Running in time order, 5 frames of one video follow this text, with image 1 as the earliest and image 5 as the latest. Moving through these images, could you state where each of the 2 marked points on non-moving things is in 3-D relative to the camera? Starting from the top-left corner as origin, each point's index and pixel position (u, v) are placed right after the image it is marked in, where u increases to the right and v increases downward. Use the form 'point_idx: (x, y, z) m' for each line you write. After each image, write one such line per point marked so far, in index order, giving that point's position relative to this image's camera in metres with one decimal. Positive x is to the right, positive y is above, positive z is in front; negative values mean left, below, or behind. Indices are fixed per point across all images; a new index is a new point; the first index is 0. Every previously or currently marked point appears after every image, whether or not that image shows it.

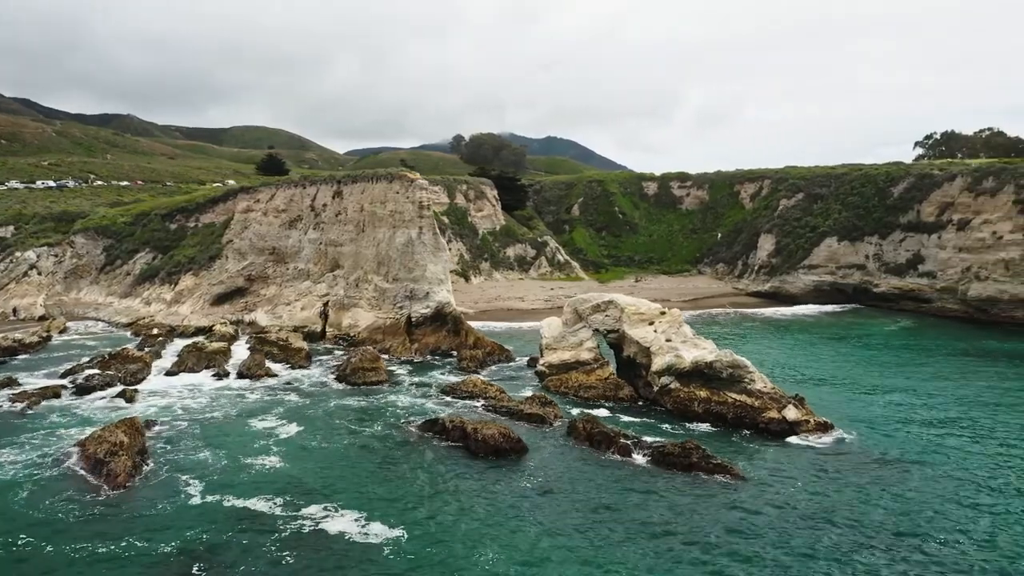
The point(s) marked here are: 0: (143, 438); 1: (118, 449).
0: (-10.8, -4.4, +19.8) m
1: (-10.6, -4.3, +18.2) m
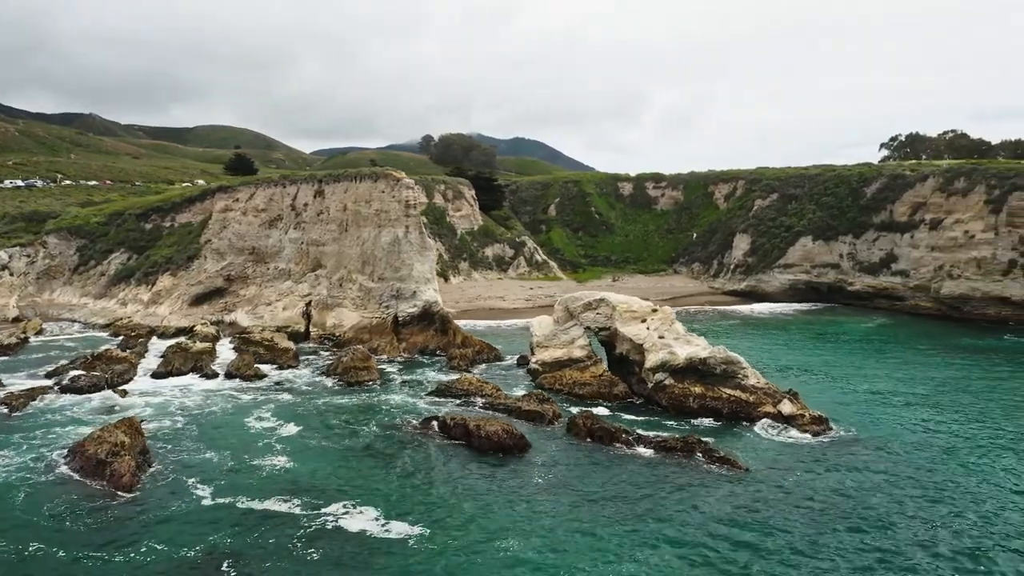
0: (-10.6, -4.3, +19.5) m
1: (-10.4, -4.3, +18.0) m
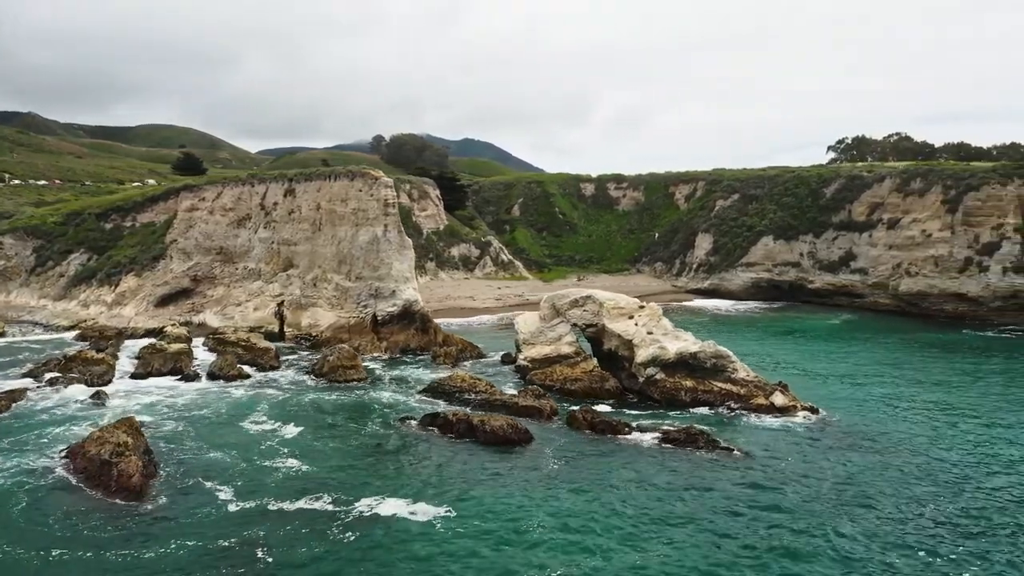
0: (-10.4, -4.2, +19.1) m
1: (-10.1, -4.2, +17.6) m
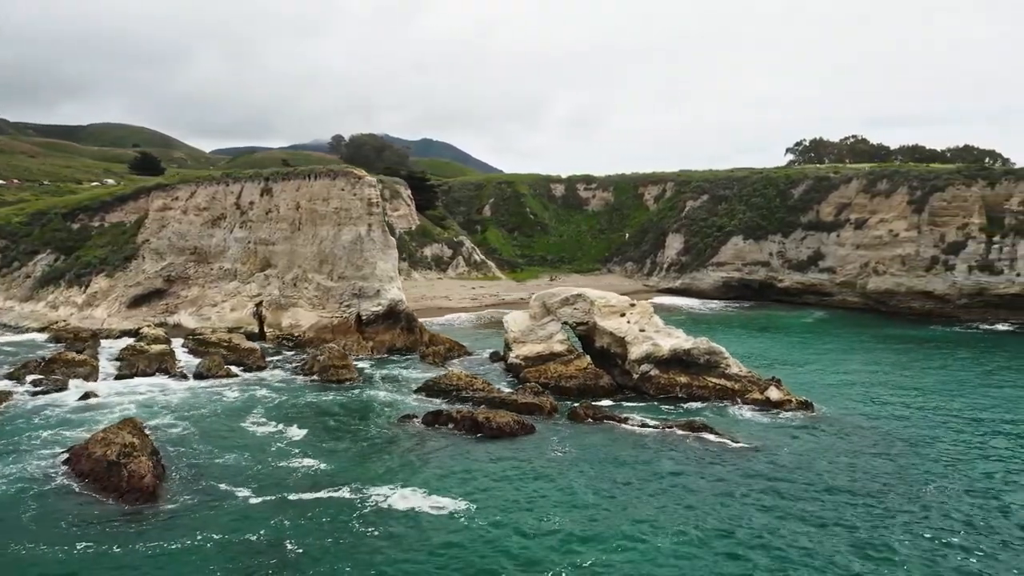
0: (-10.2, -4.2, +18.9) m
1: (-9.8, -4.2, +17.4) m
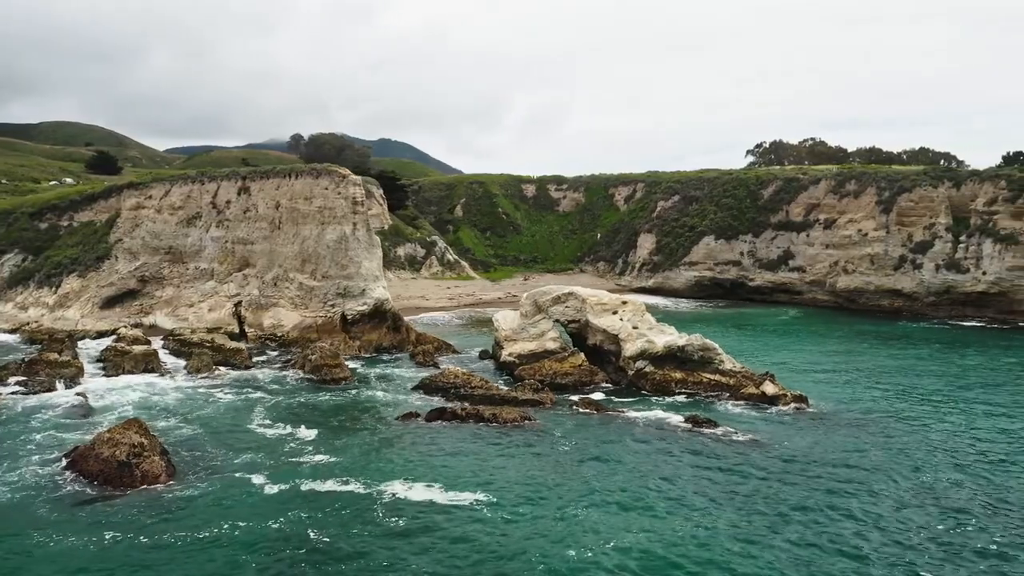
0: (-9.9, -4.2, +18.8) m
1: (-9.5, -4.1, +17.4) m
